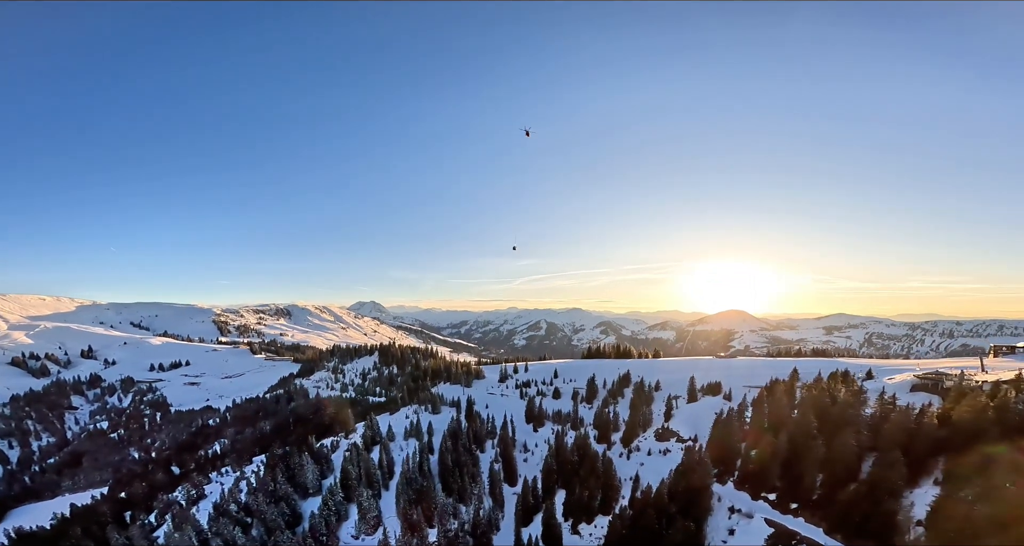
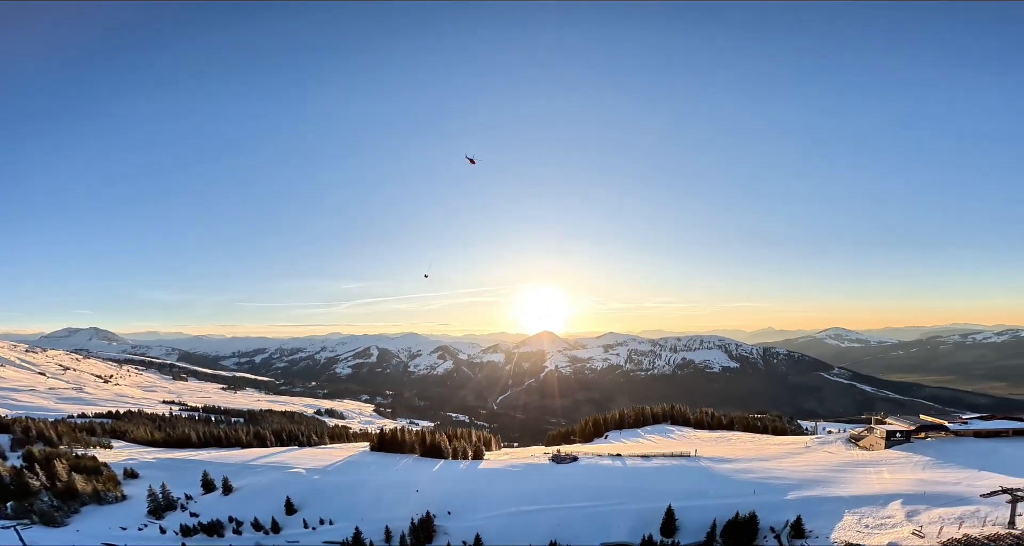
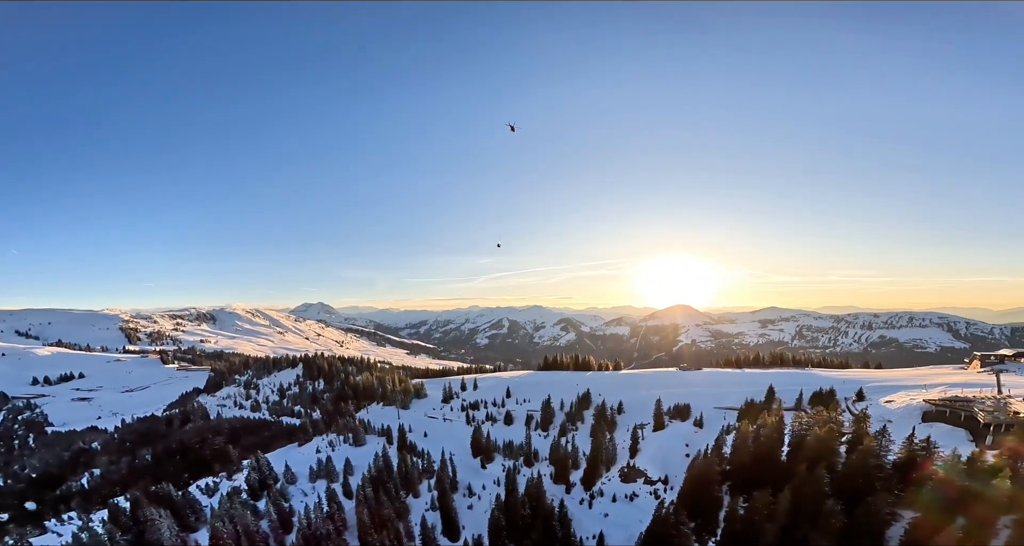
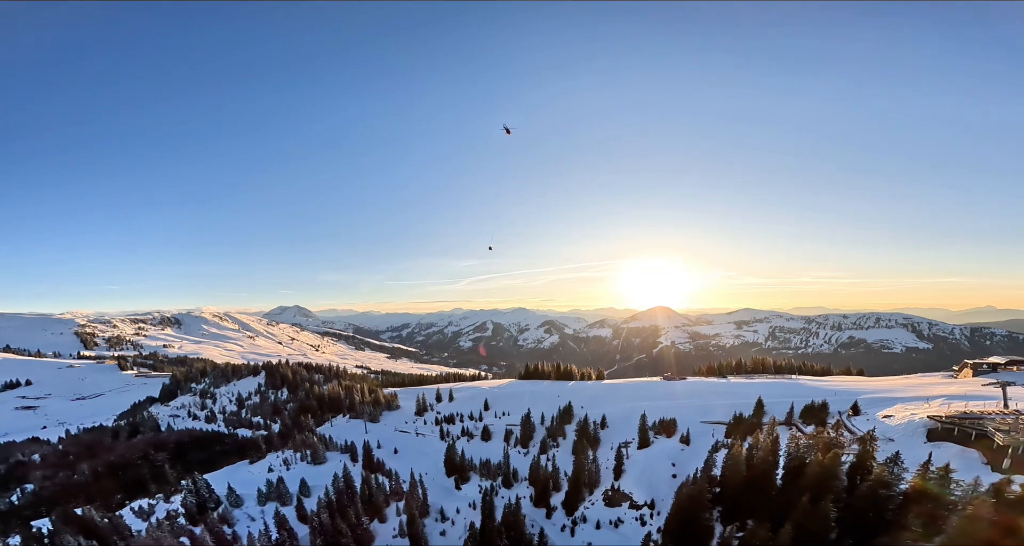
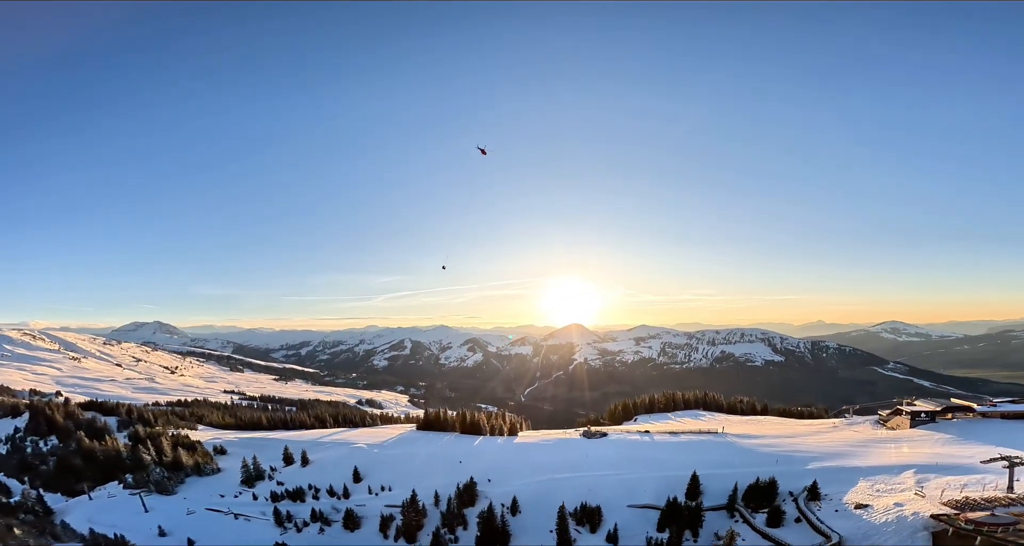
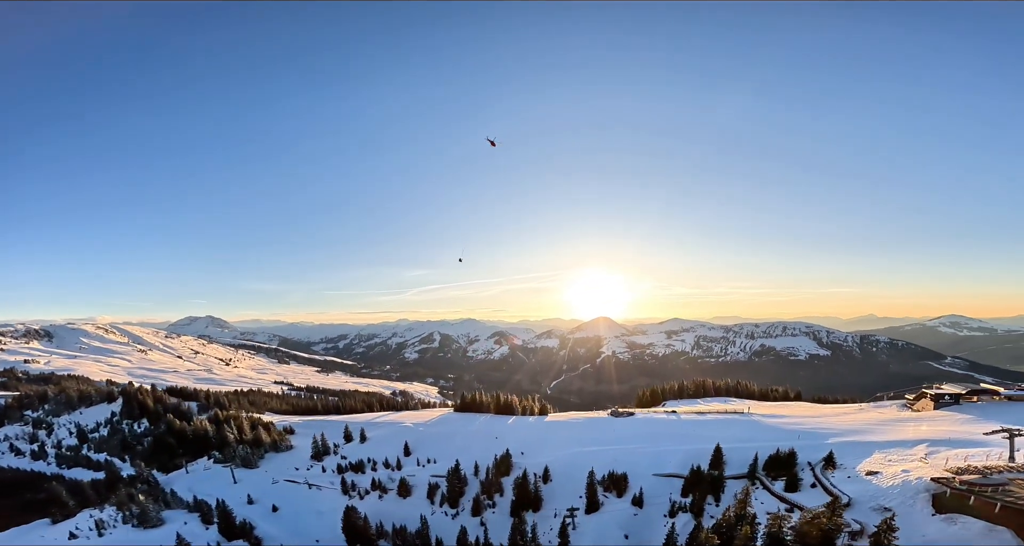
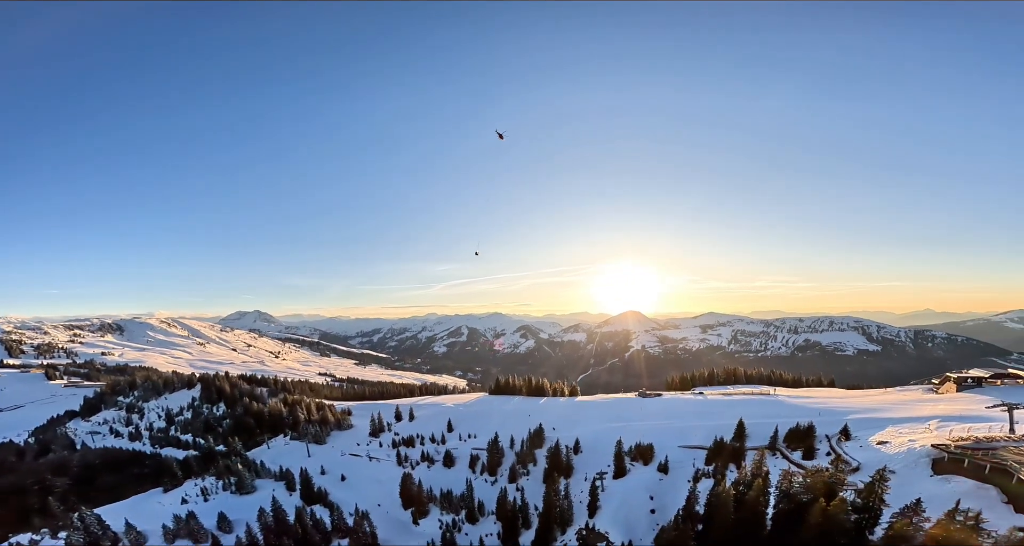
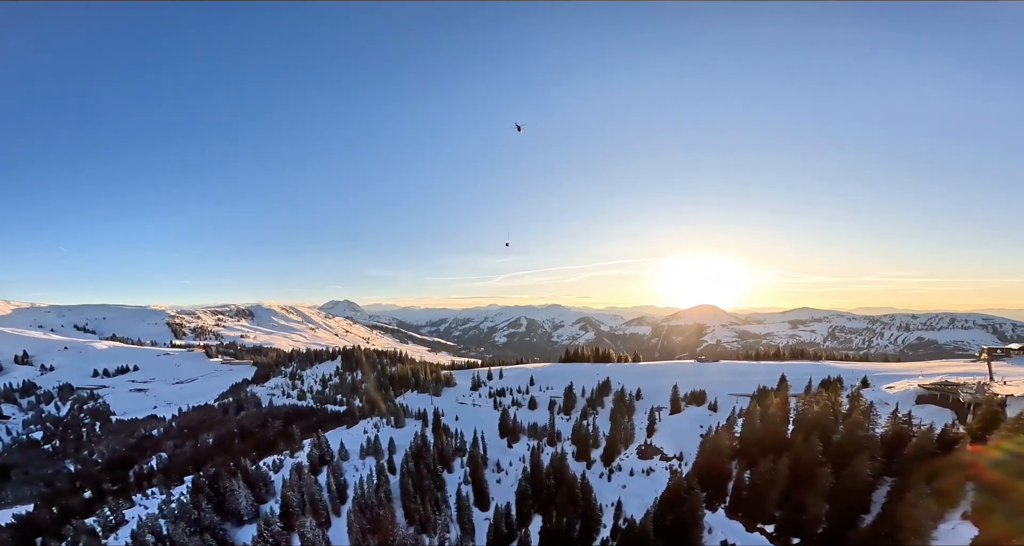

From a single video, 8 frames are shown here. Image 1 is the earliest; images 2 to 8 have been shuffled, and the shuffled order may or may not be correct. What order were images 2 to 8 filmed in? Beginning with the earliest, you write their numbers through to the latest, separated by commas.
8, 3, 4, 7, 6, 5, 2
